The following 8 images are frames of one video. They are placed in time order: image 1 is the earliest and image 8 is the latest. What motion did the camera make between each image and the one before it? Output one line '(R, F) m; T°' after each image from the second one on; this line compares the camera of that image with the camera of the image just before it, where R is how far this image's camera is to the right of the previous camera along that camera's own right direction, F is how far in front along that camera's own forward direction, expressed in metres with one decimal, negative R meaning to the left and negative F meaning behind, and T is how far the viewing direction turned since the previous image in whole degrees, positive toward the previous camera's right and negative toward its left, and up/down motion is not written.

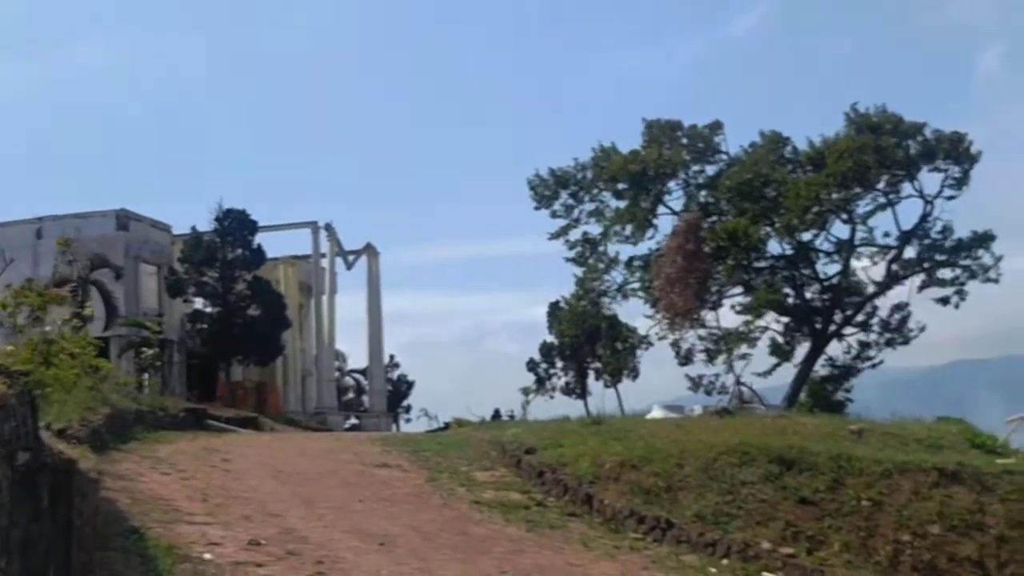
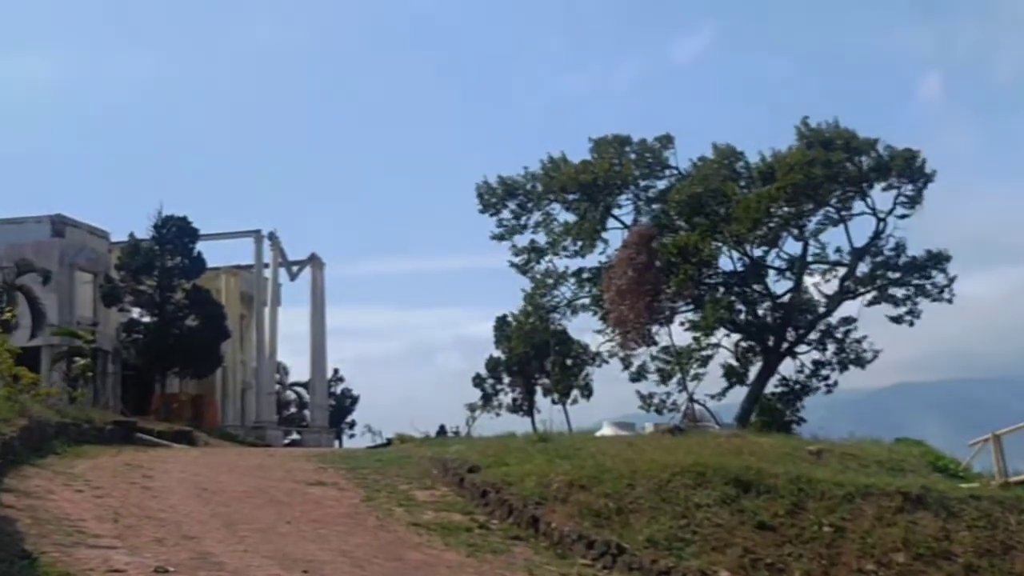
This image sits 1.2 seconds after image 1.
(+0.1, +0.9) m; +3°
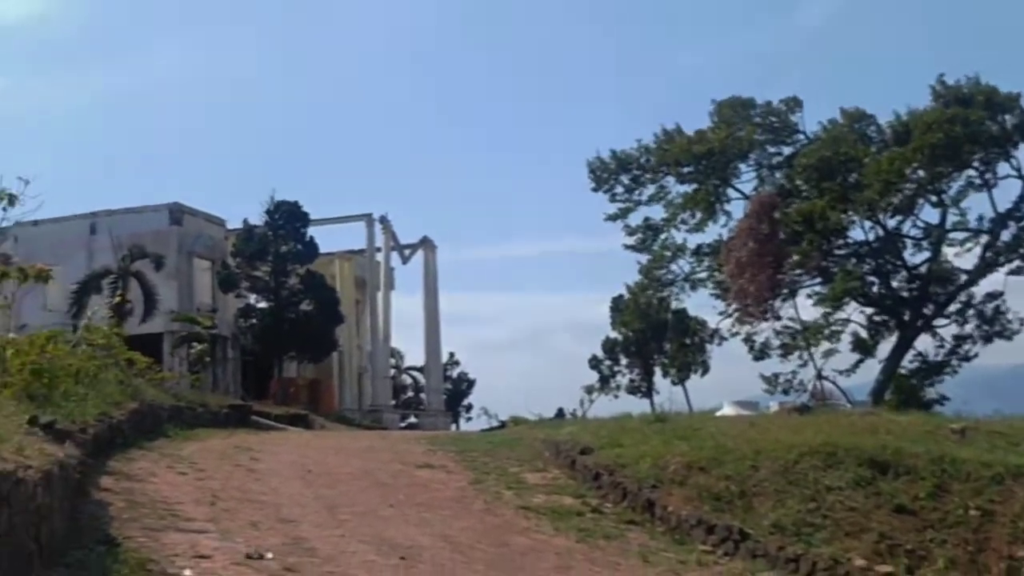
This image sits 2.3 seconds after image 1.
(+0.1, +0.9) m; -6°
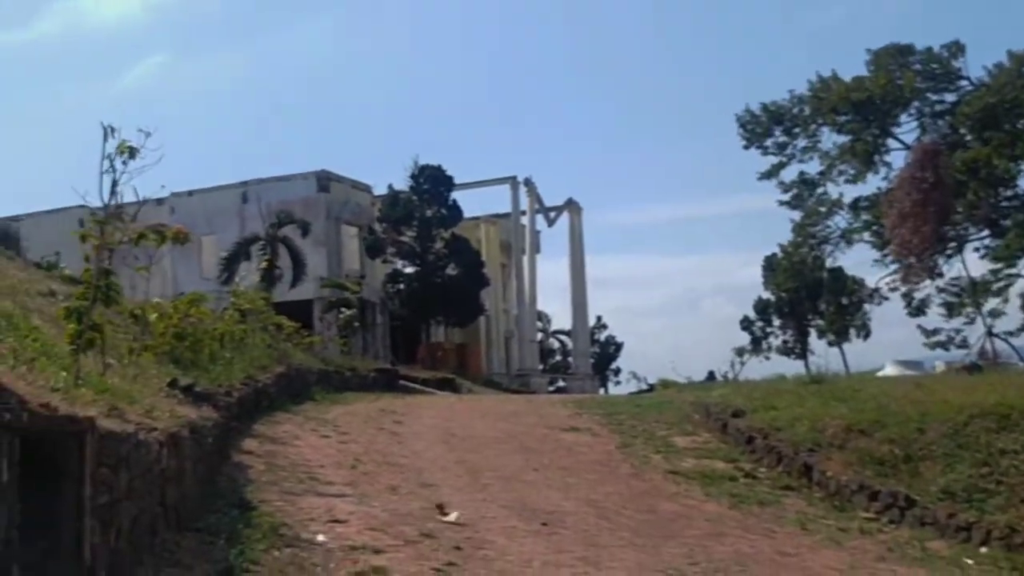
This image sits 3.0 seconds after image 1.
(0.0, +0.6) m; -8°
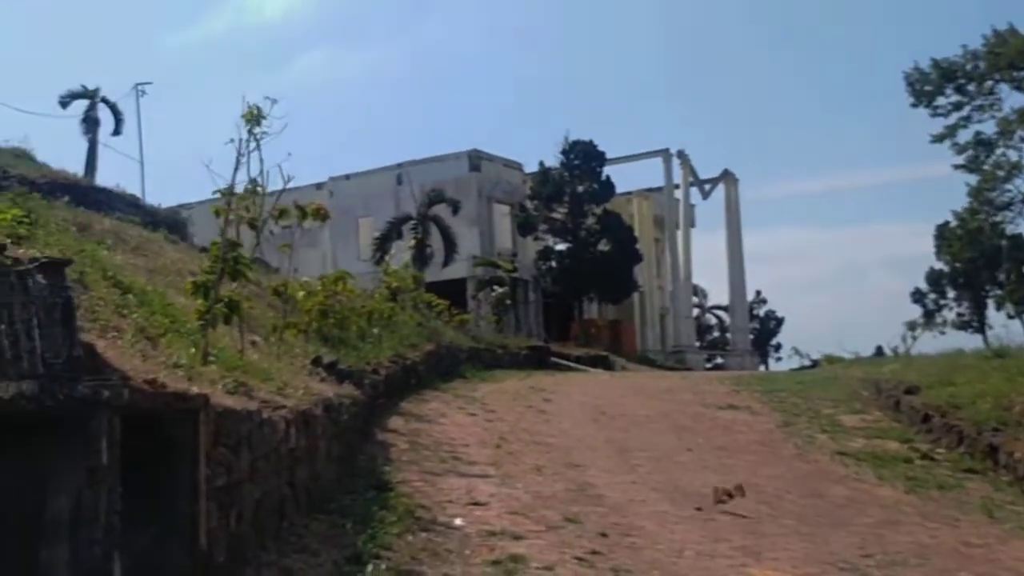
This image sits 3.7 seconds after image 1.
(+0.1, +0.6) m; -8°
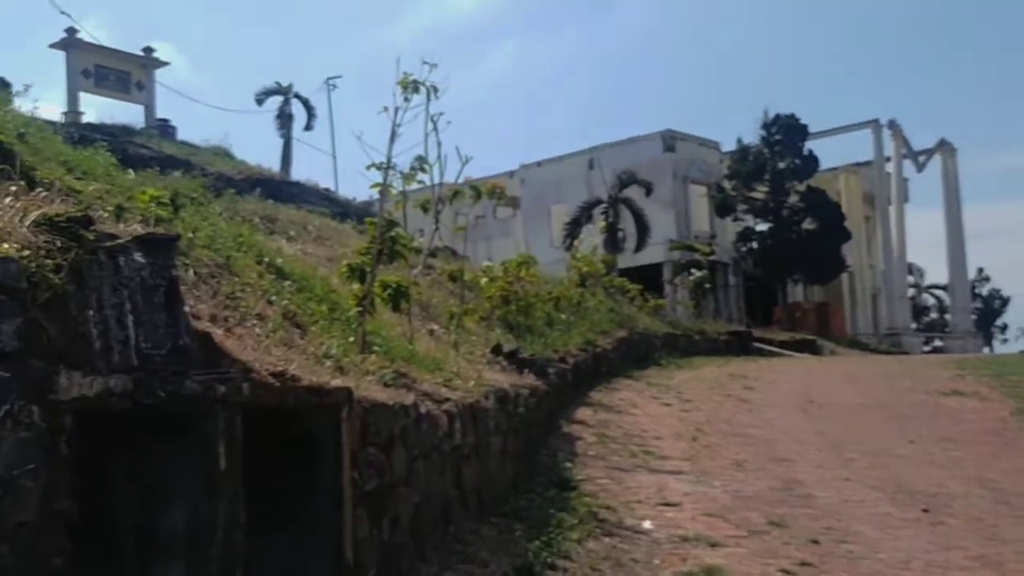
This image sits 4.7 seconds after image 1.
(+0.1, +0.8) m; -10°
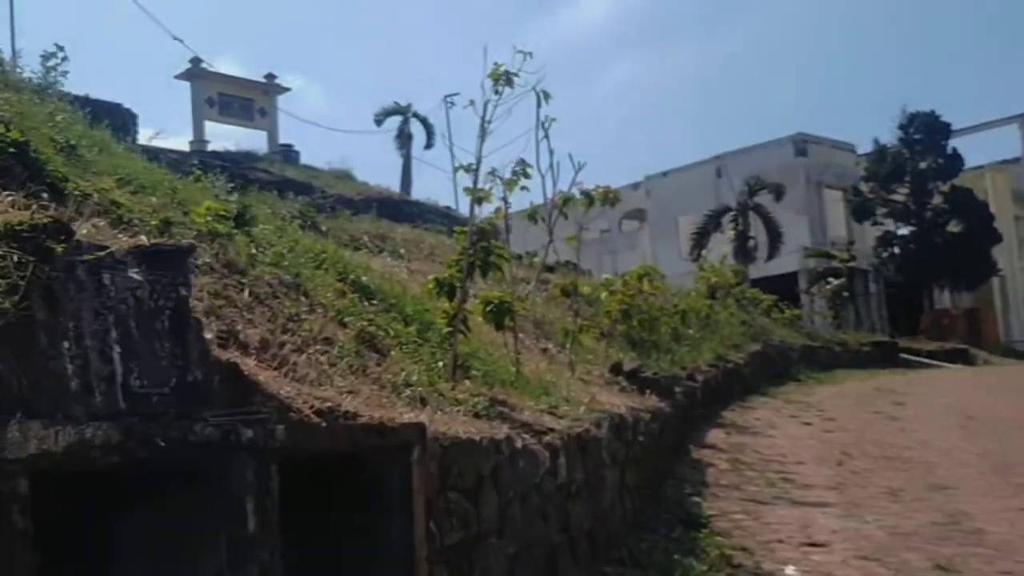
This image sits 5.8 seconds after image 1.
(+0.1, +0.8) m; -7°
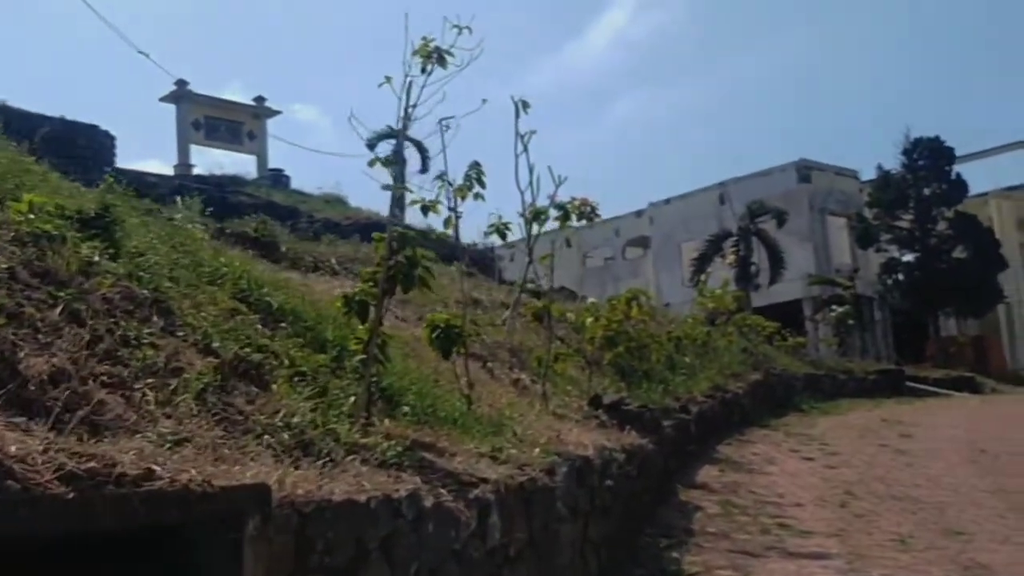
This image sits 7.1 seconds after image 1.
(+0.3, +1.0) m; 0°
